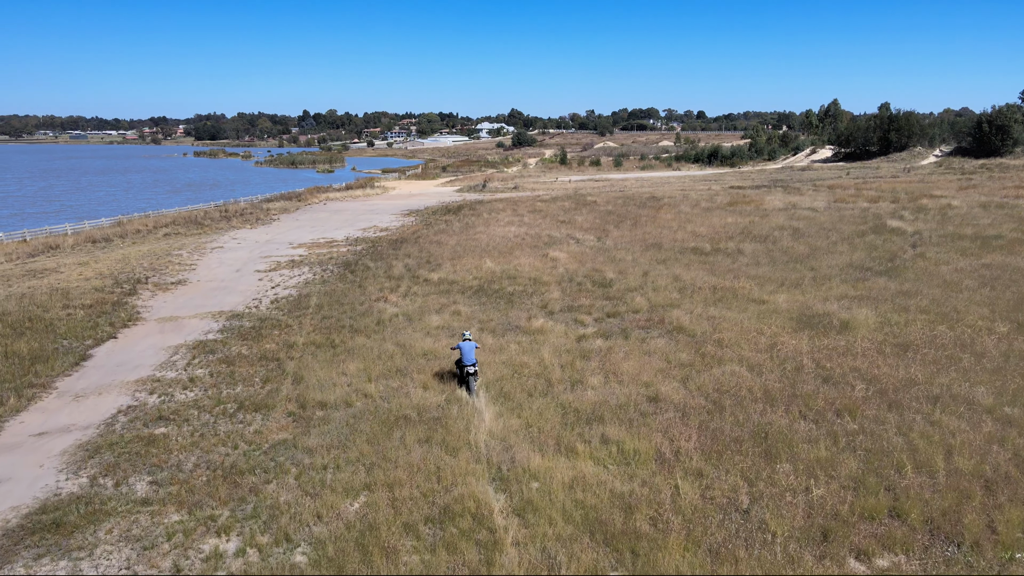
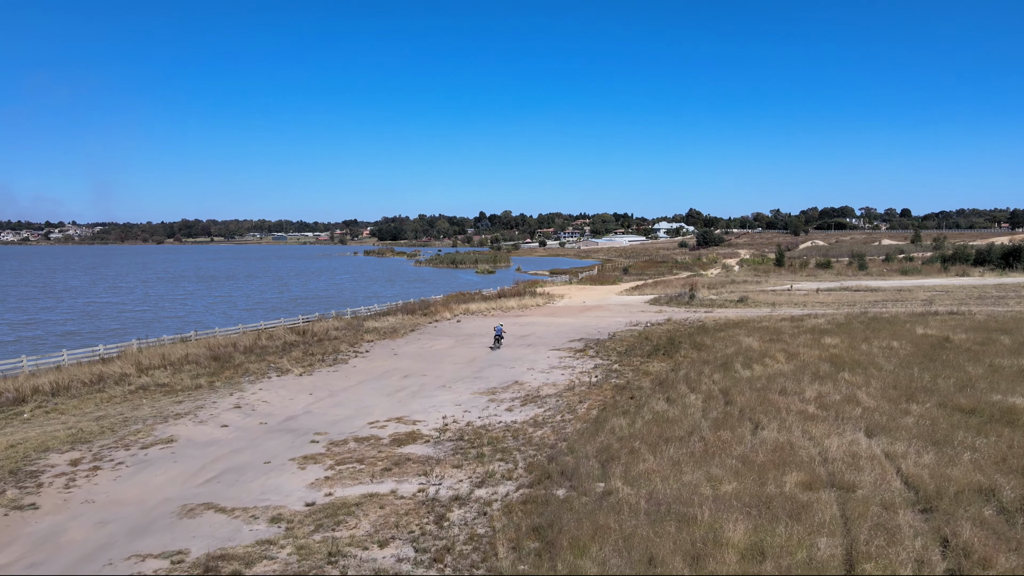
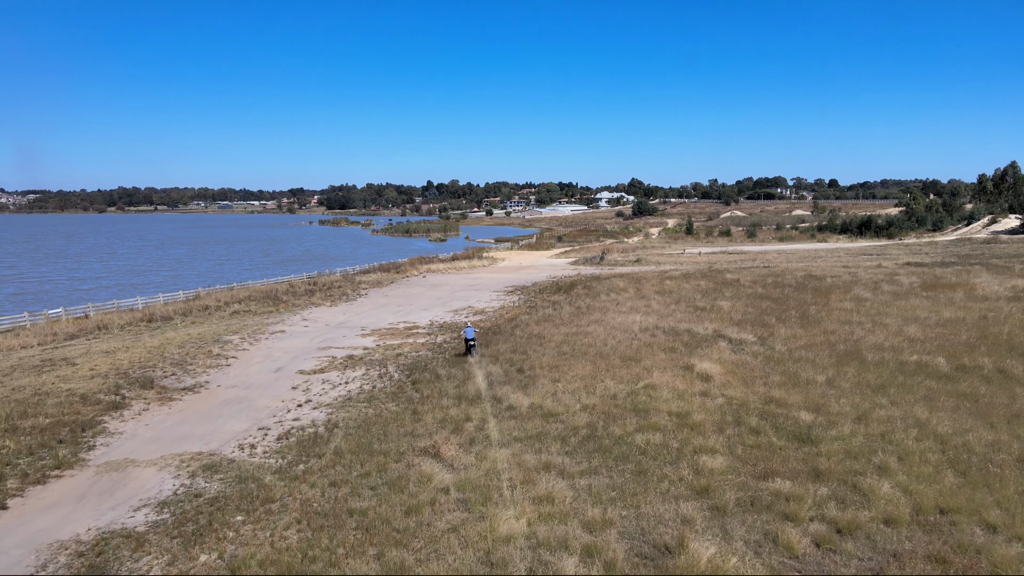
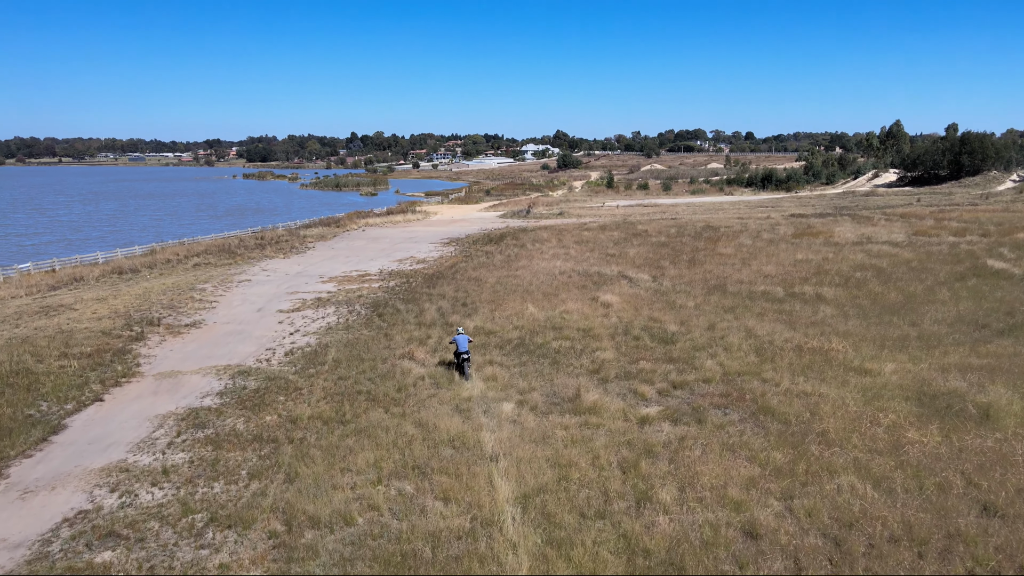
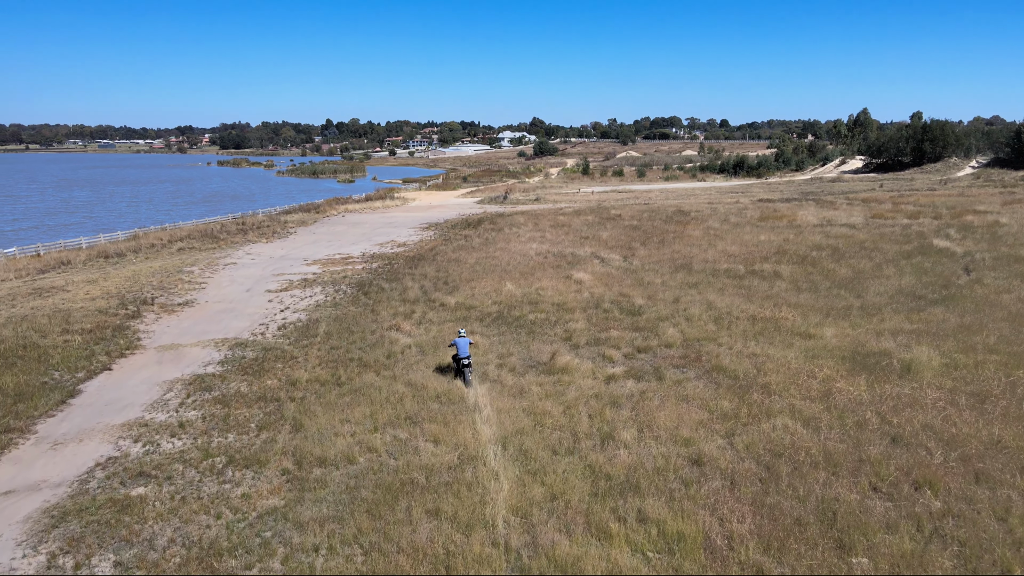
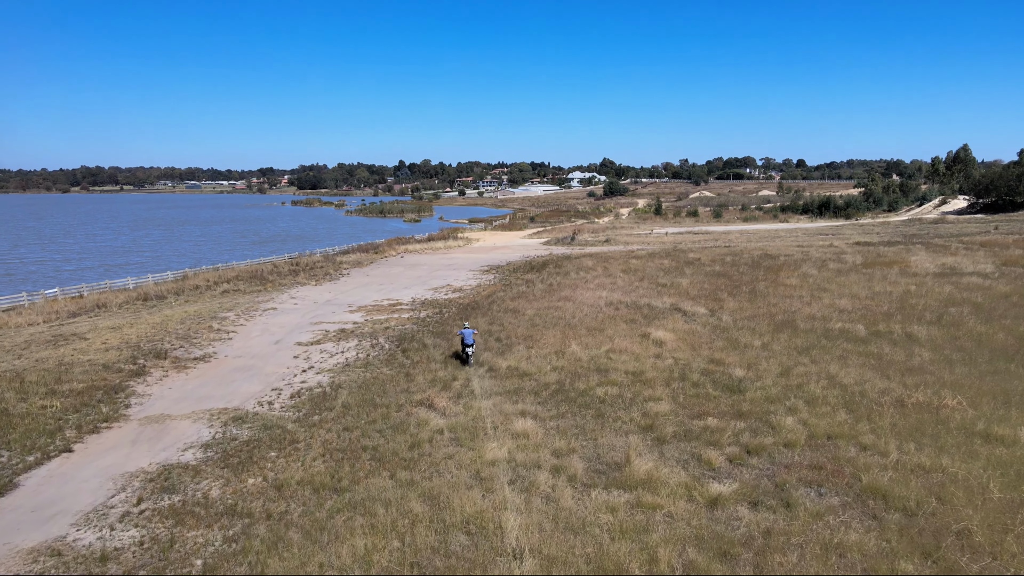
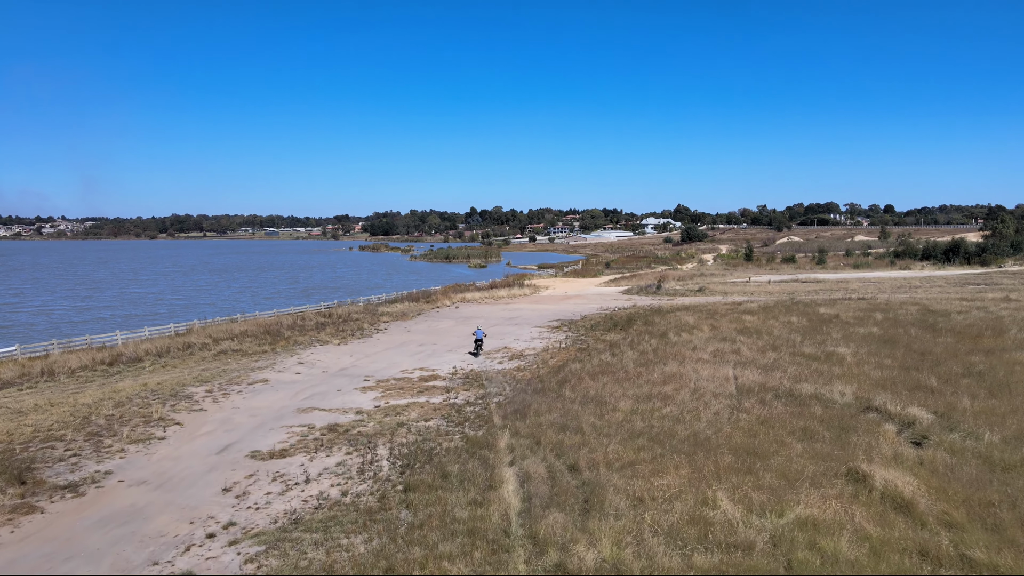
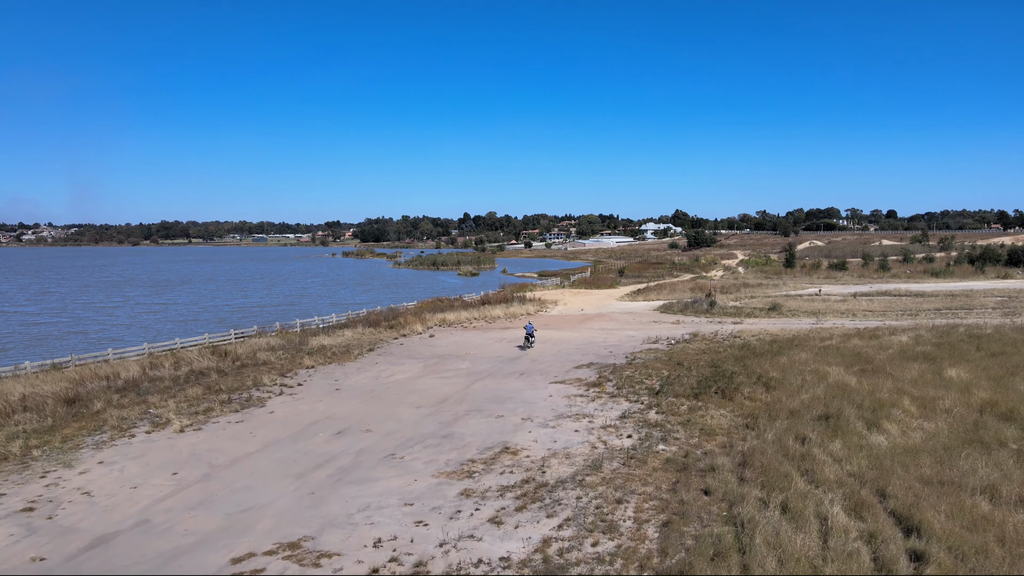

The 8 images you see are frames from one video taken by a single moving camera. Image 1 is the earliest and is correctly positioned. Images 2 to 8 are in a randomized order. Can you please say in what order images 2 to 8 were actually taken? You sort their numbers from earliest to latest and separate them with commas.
5, 4, 6, 3, 7, 2, 8
